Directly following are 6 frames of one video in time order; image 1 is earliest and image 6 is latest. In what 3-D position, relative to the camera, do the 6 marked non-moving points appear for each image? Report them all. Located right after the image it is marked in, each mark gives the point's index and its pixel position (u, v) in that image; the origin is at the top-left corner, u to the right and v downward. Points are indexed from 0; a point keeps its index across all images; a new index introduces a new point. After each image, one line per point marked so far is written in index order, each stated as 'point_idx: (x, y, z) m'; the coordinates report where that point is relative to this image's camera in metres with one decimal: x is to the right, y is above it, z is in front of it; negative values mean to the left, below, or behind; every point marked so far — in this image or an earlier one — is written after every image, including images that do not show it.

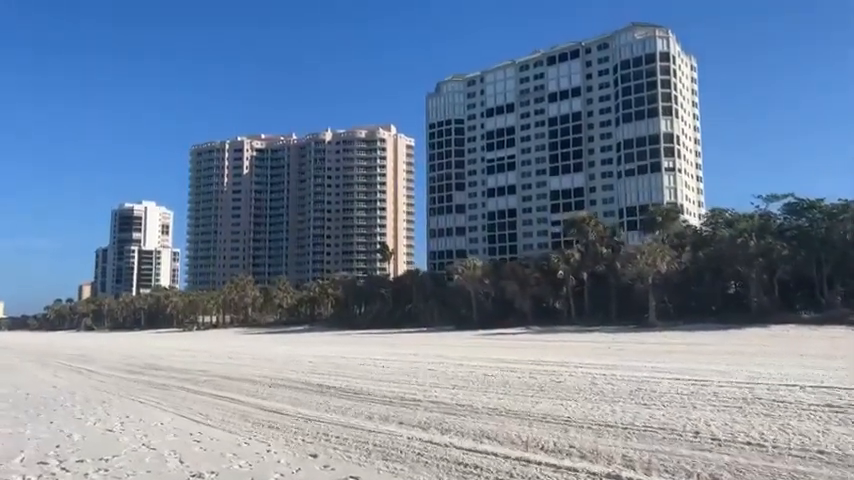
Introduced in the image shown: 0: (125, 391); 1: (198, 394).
0: (-8.9, -4.5, +19.1) m
1: (-6.0, -4.1, +17.0) m
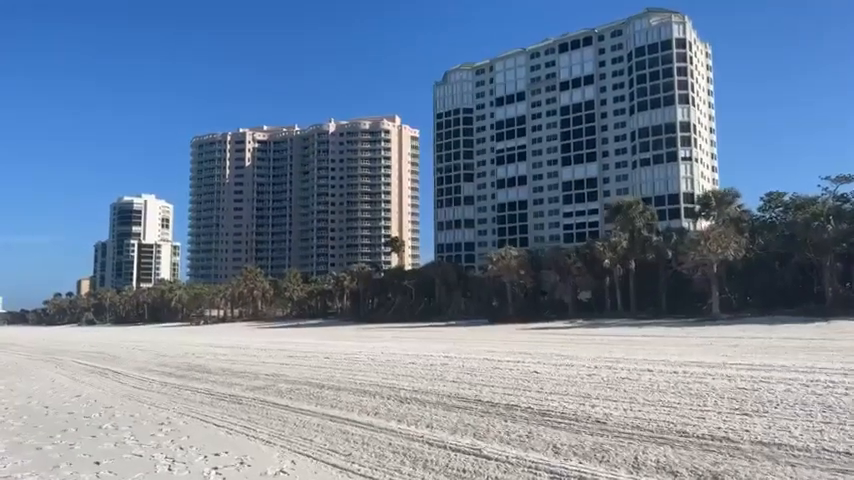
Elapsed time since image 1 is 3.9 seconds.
0: (-5.2, -3.6, +14.0) m
1: (-2.3, -3.2, +11.9) m
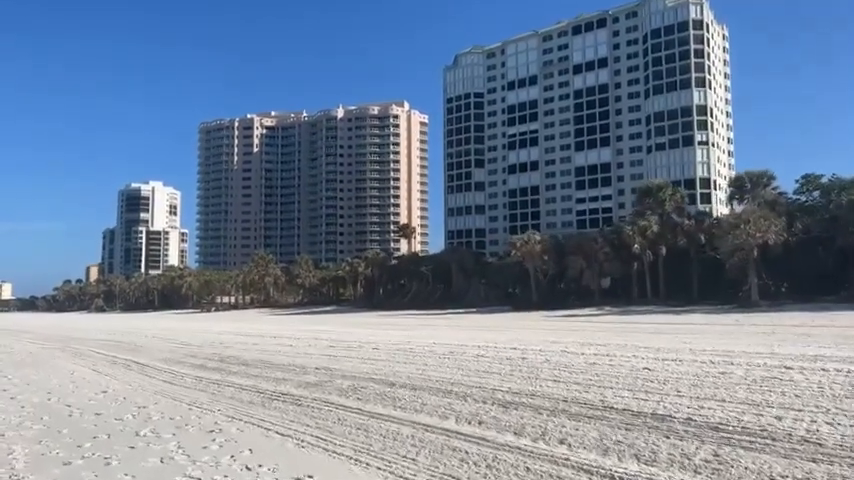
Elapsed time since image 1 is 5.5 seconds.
0: (-3.6, -3.1, +11.9) m
1: (-0.7, -2.8, +9.8) m
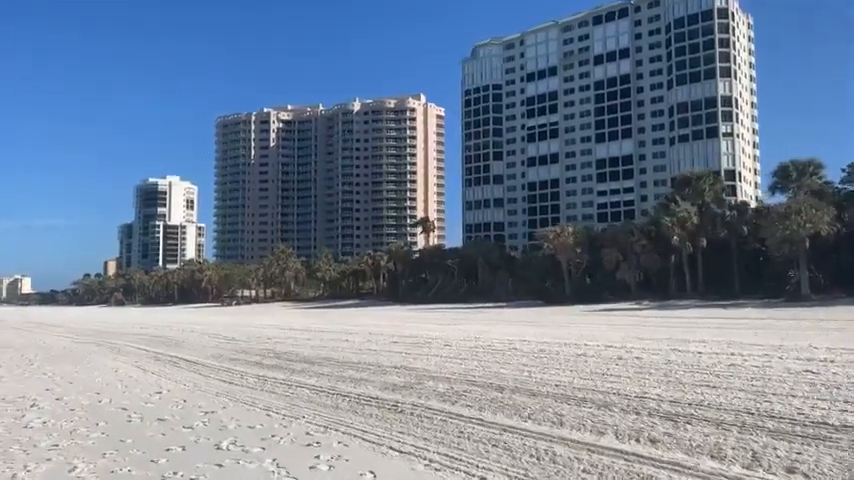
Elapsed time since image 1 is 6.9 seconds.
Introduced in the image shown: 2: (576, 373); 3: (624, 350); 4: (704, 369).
0: (-1.7, -2.8, +10.3) m
1: (+1.2, -2.5, +8.1) m
2: (+2.6, -2.3, +11.3) m
3: (+4.3, -2.4, +14.1) m
4: (+4.7, -2.2, +11.0) m
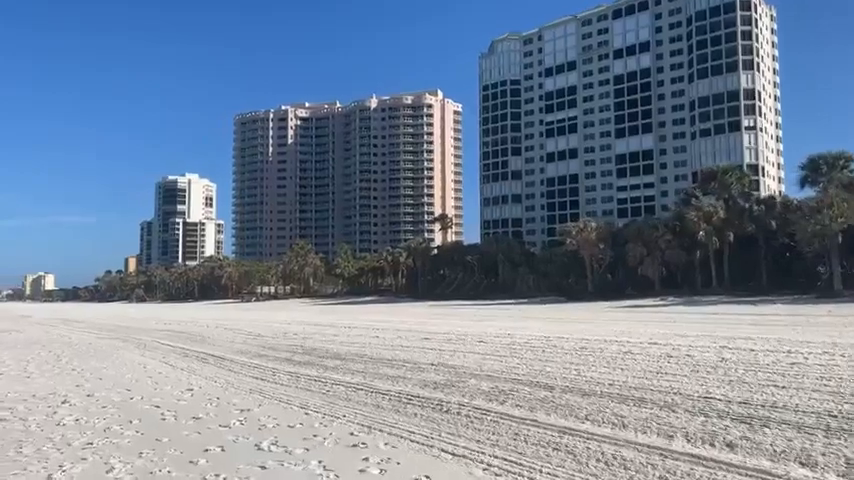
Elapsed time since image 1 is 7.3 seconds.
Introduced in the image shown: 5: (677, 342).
0: (-0.9, -2.7, +9.9) m
1: (+1.8, -2.4, +7.6) m
2: (+3.3, -2.2, +10.7) m
3: (+5.1, -2.3, +13.5) m
4: (+5.4, -2.1, +10.4) m
5: (+5.9, -2.4, +15.1) m
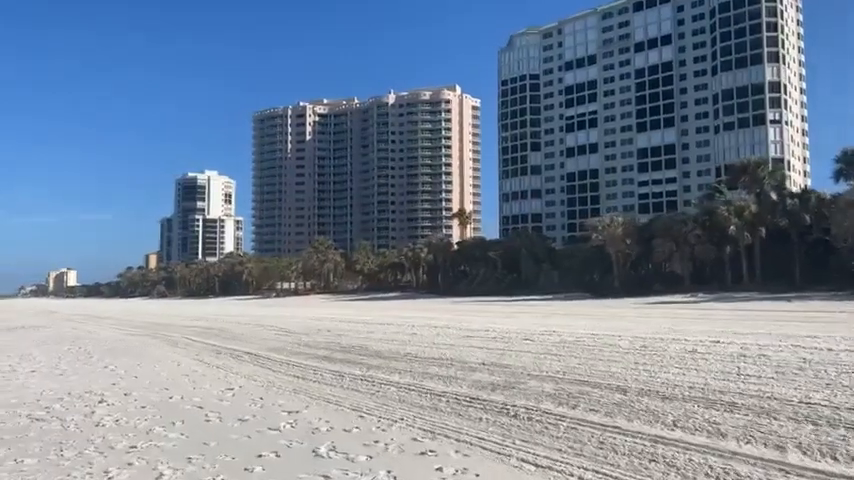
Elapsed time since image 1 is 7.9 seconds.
0: (0.0, -2.6, +9.2) m
1: (+2.7, -2.2, +6.9) m
2: (+4.3, -2.1, +10.0) m
3: (+6.1, -2.1, +12.7) m
4: (+6.4, -1.9, +9.6) m
5: (+7.0, -2.2, +14.3) m
